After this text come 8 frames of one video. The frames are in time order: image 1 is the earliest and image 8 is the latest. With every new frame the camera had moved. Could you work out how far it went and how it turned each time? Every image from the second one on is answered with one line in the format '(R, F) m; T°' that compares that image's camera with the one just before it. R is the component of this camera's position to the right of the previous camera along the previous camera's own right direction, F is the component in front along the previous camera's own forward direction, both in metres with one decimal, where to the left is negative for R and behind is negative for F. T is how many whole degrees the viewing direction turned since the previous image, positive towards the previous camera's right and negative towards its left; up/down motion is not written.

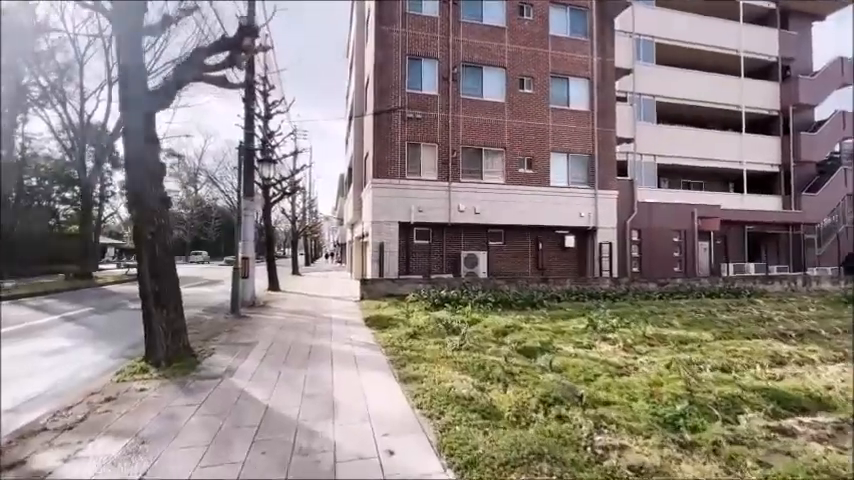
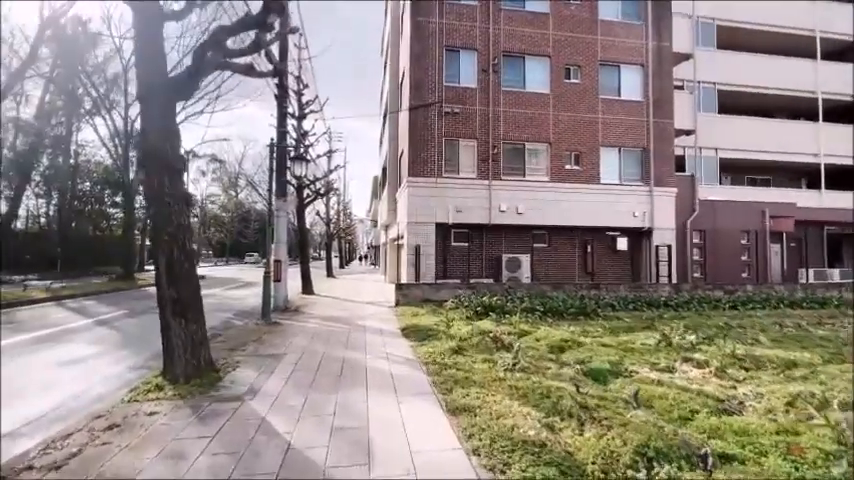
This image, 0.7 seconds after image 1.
(-0.2, +0.9) m; -5°
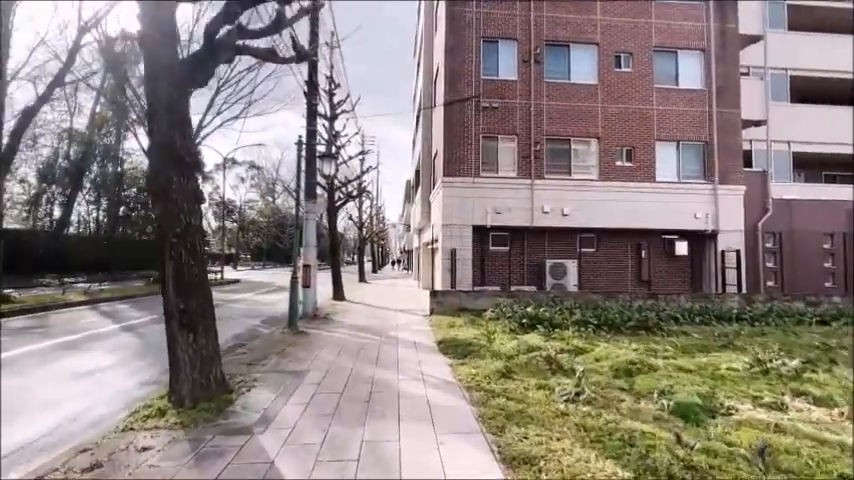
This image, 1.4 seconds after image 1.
(-0.1, +0.9) m; -5°
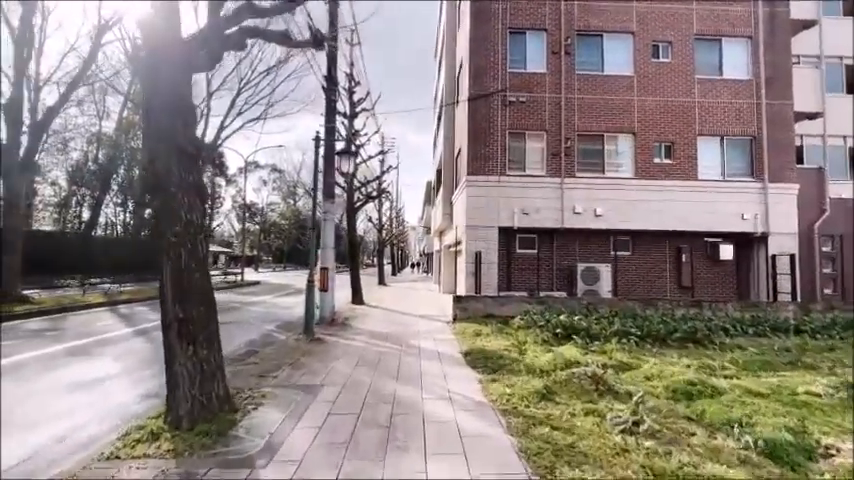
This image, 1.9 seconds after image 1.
(-0.1, +0.6) m; -3°
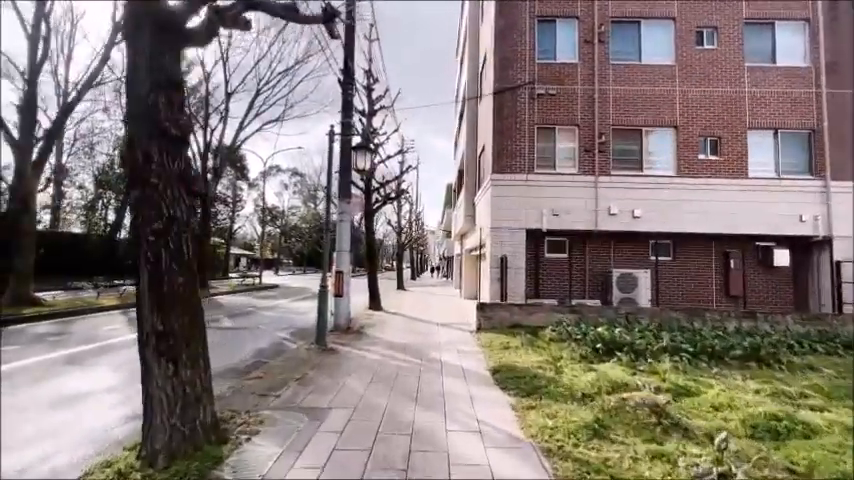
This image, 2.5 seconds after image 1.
(-0.1, +0.8) m; -3°
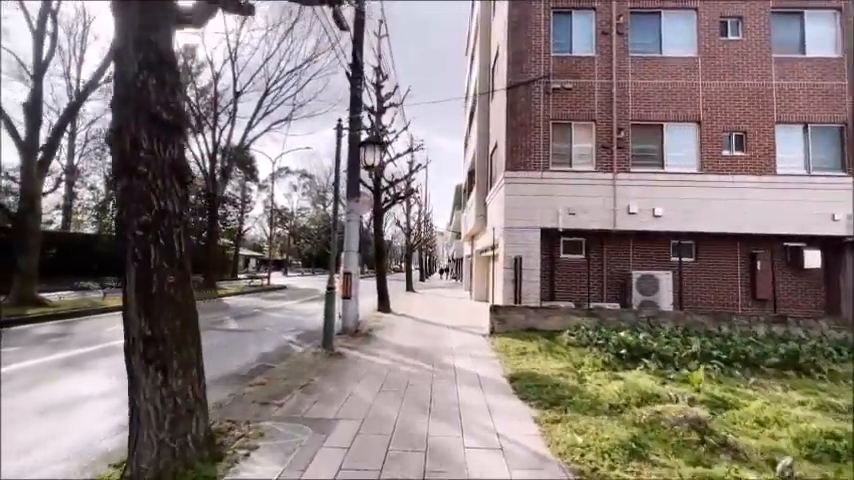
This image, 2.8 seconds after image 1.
(-0.1, +0.4) m; -1°
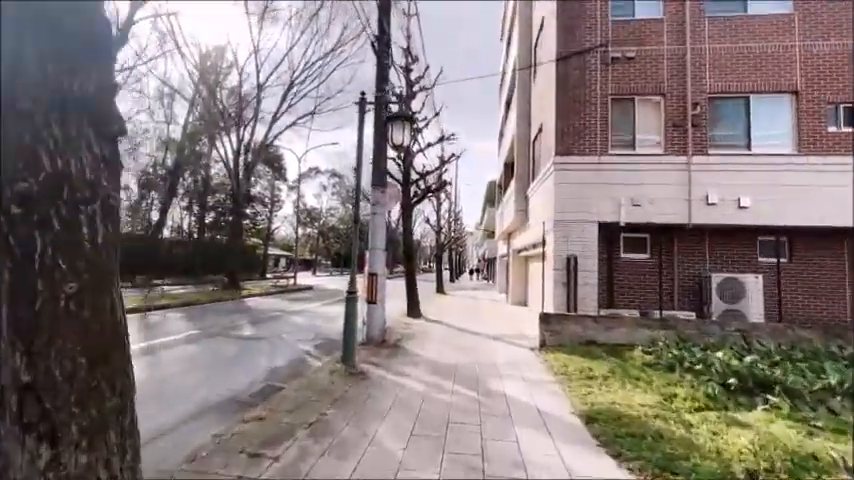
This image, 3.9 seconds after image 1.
(-0.2, +1.4) m; -4°
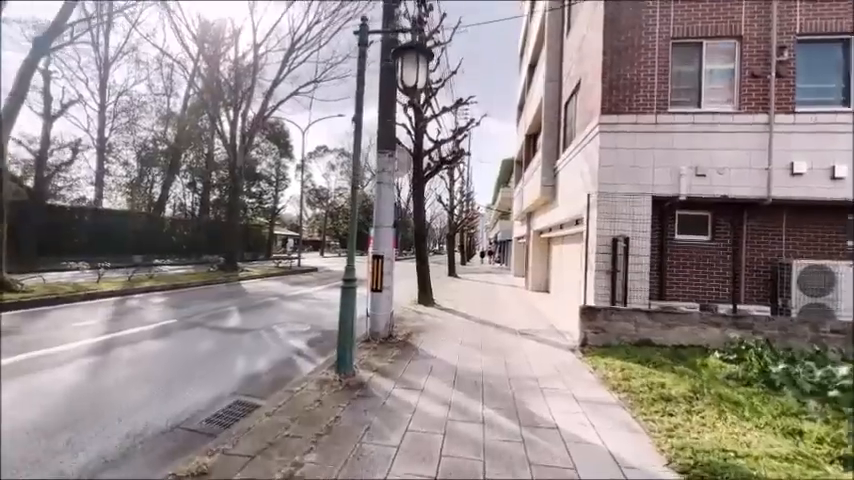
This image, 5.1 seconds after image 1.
(-0.1, +1.5) m; -1°
